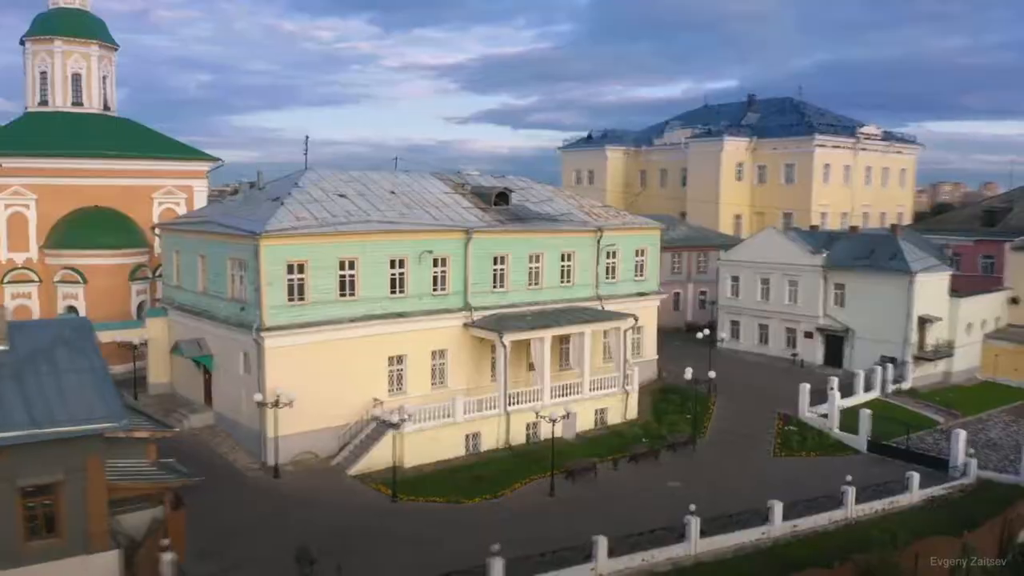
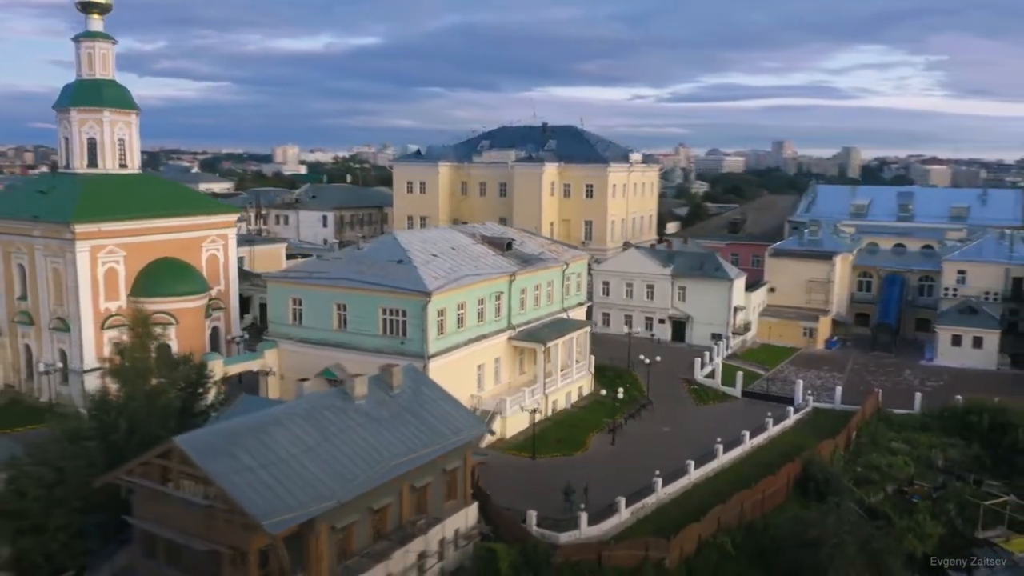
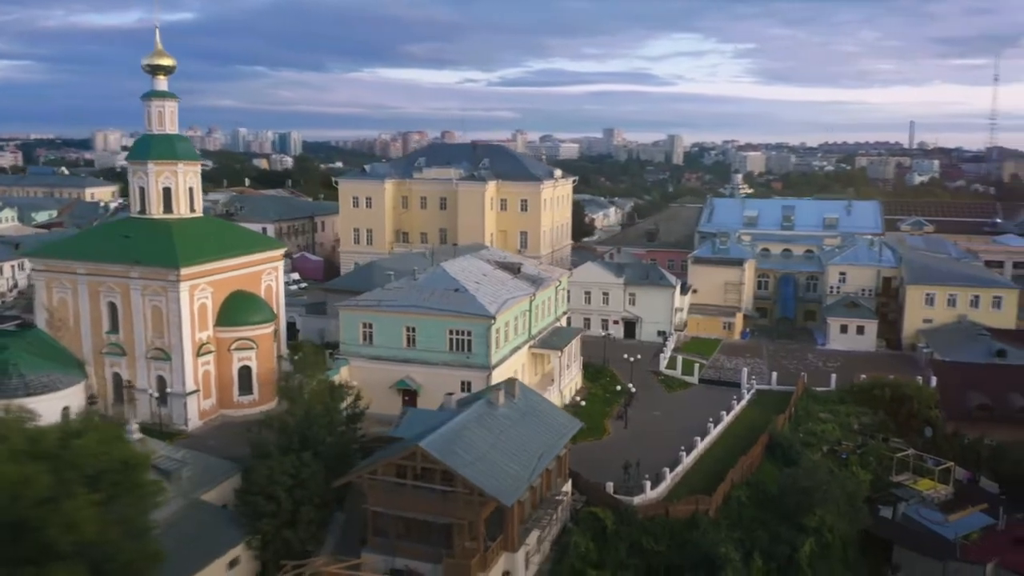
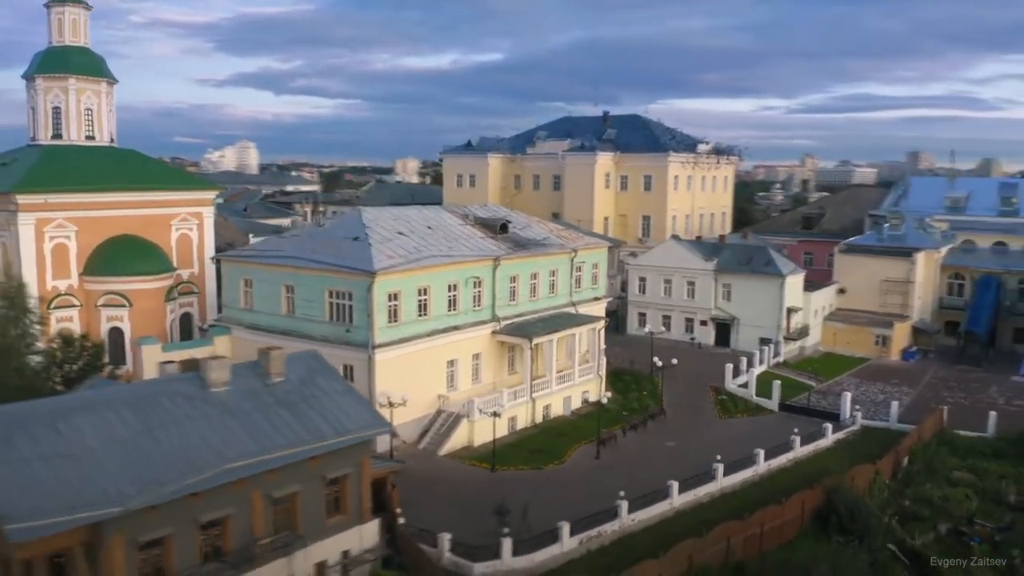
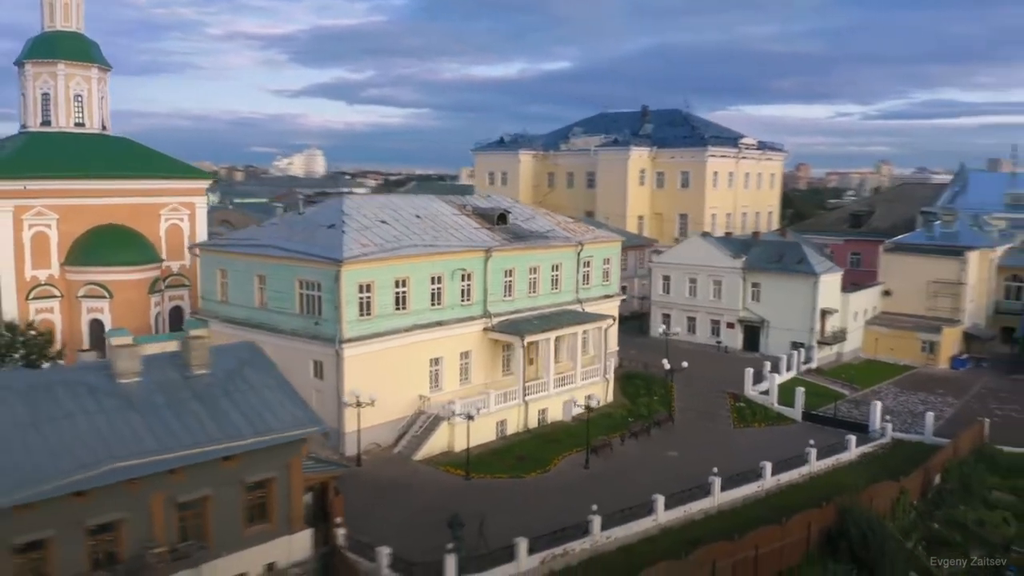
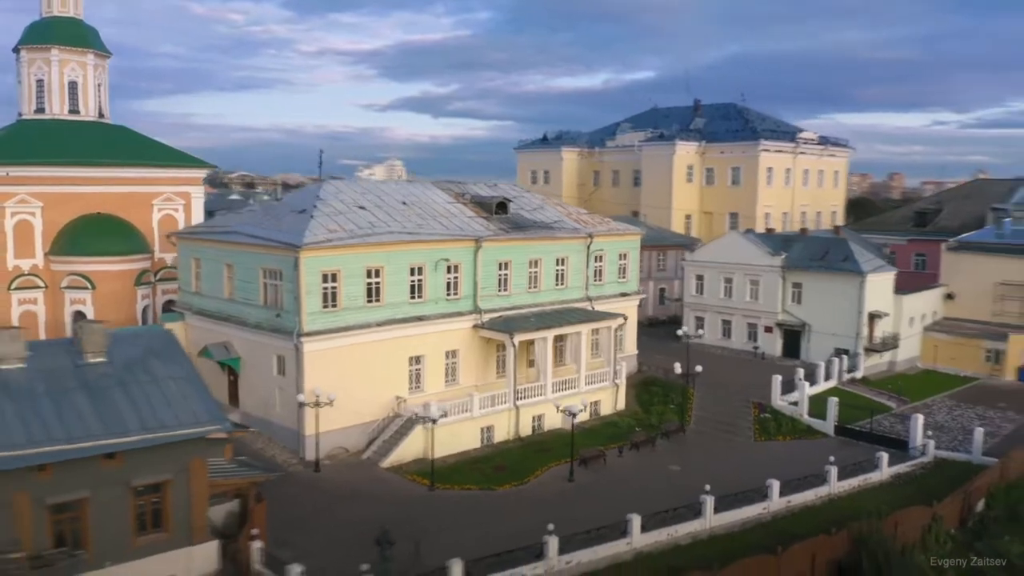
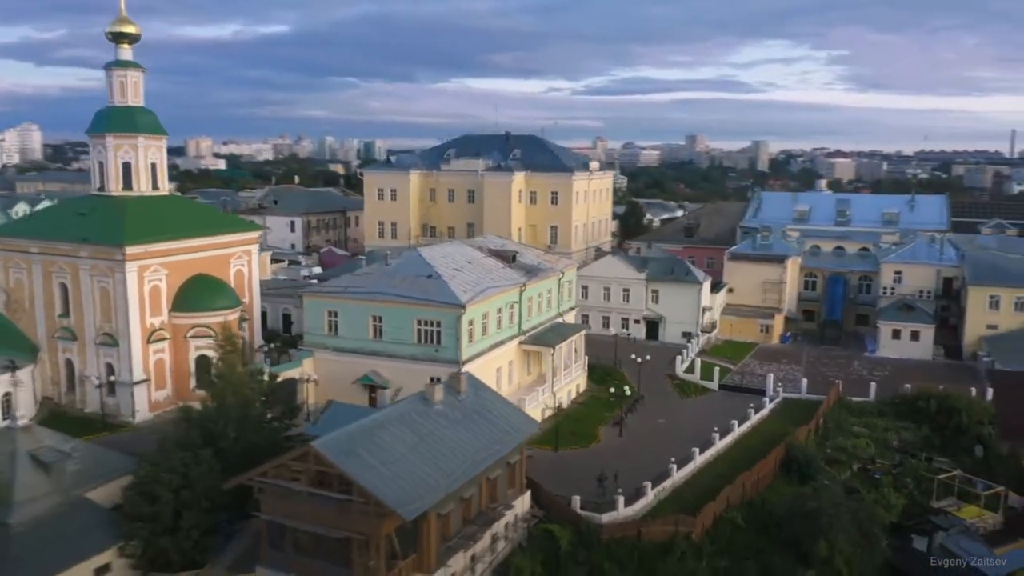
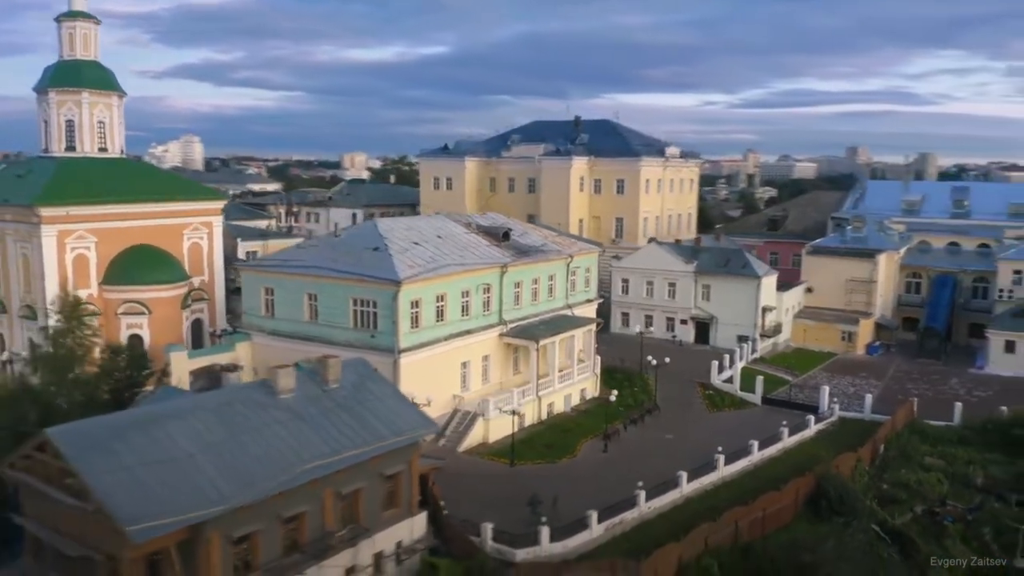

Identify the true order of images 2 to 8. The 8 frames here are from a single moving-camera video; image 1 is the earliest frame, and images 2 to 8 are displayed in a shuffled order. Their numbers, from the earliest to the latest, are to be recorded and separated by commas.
6, 5, 4, 8, 2, 7, 3
